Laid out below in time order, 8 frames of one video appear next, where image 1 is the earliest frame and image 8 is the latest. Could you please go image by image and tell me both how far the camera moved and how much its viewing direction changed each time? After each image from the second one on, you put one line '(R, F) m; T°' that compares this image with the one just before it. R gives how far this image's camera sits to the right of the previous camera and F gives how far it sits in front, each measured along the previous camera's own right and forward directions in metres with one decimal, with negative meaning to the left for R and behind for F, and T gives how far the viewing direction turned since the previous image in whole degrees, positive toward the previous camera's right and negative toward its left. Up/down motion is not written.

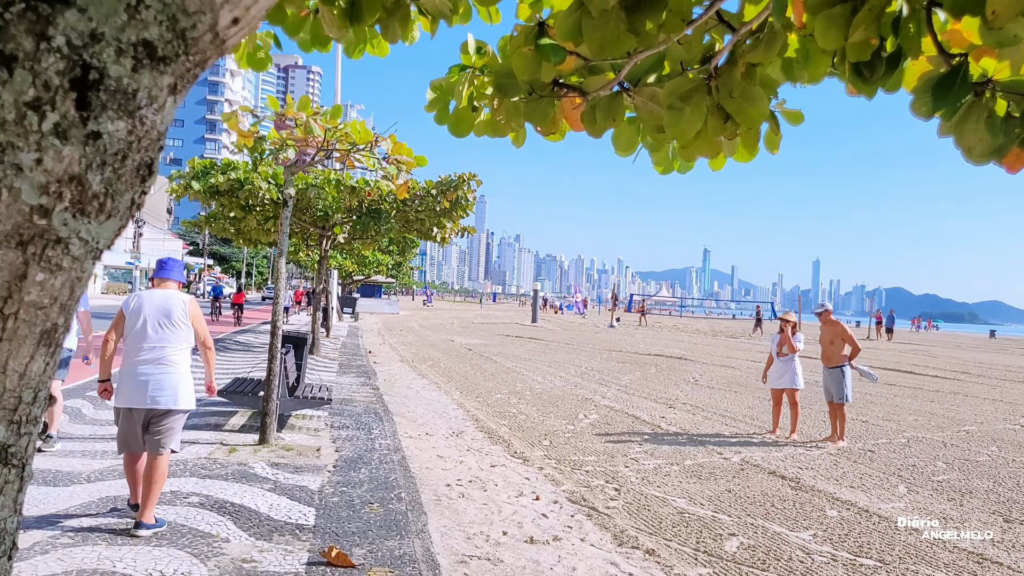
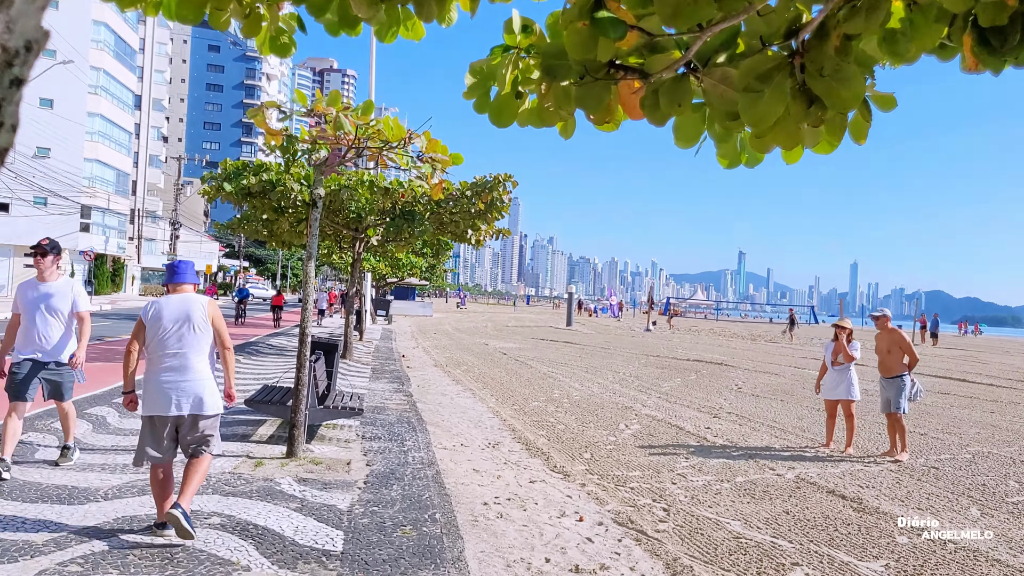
(-0.1, +0.4) m; -2°
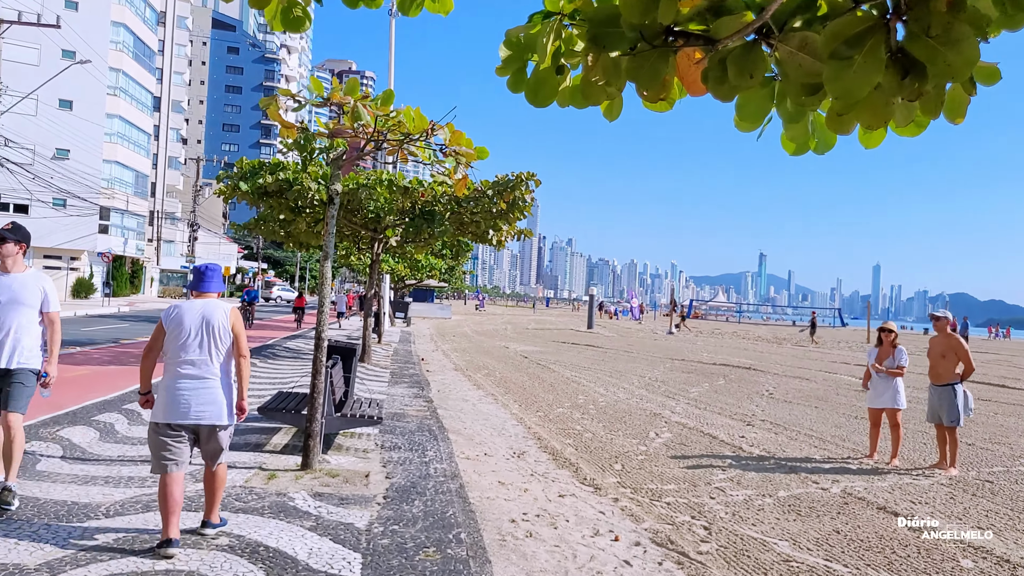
(-0.1, +0.4) m; -1°
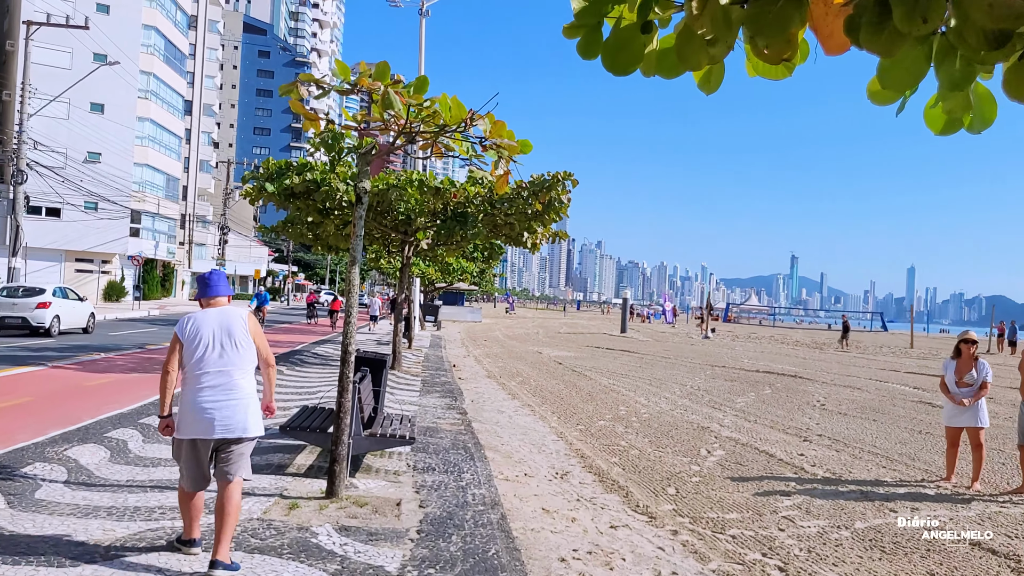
(-0.1, +0.6) m; -2°
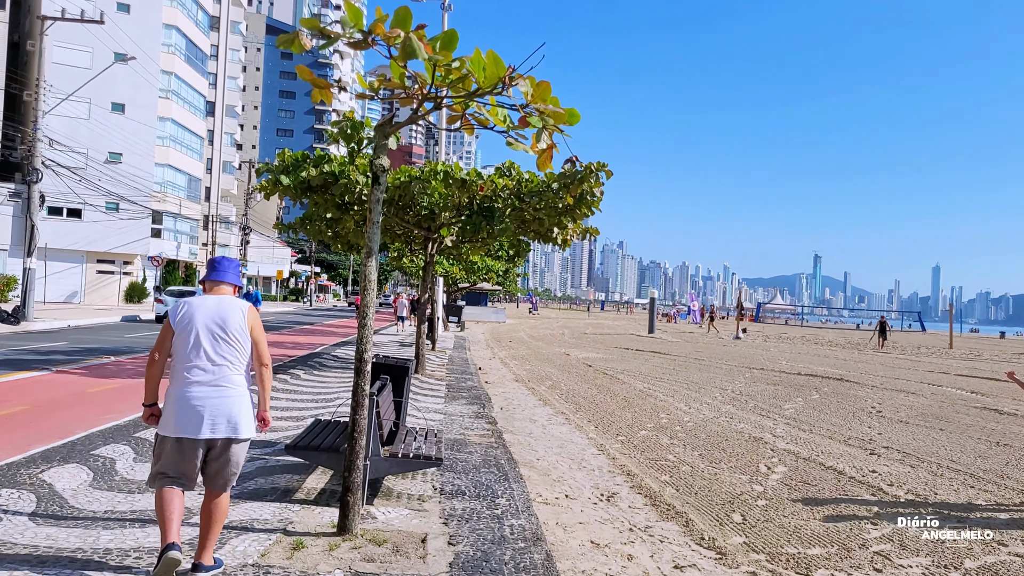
(-0.1, +0.8) m; -1°
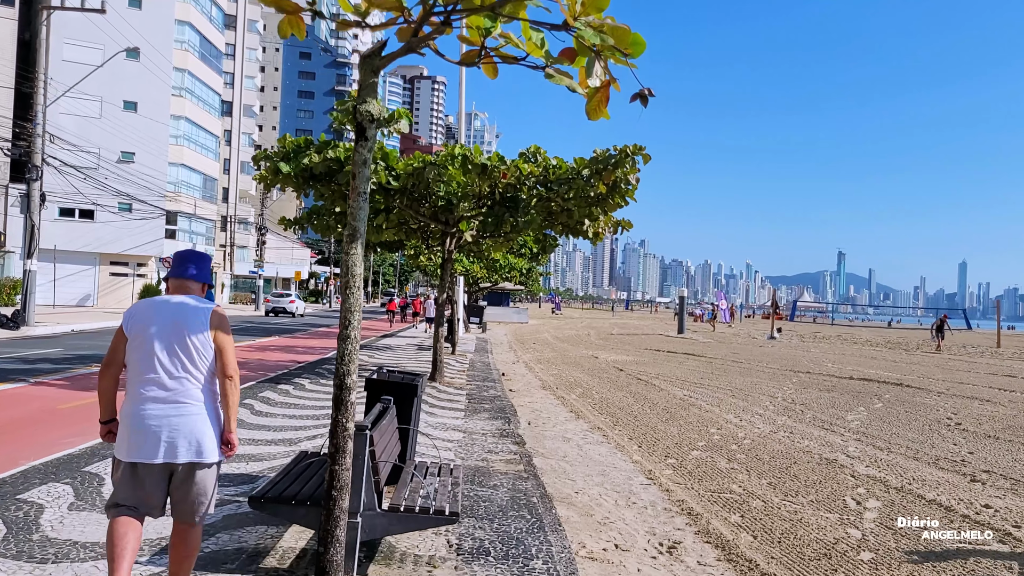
(-0.1, +1.3) m; -1°
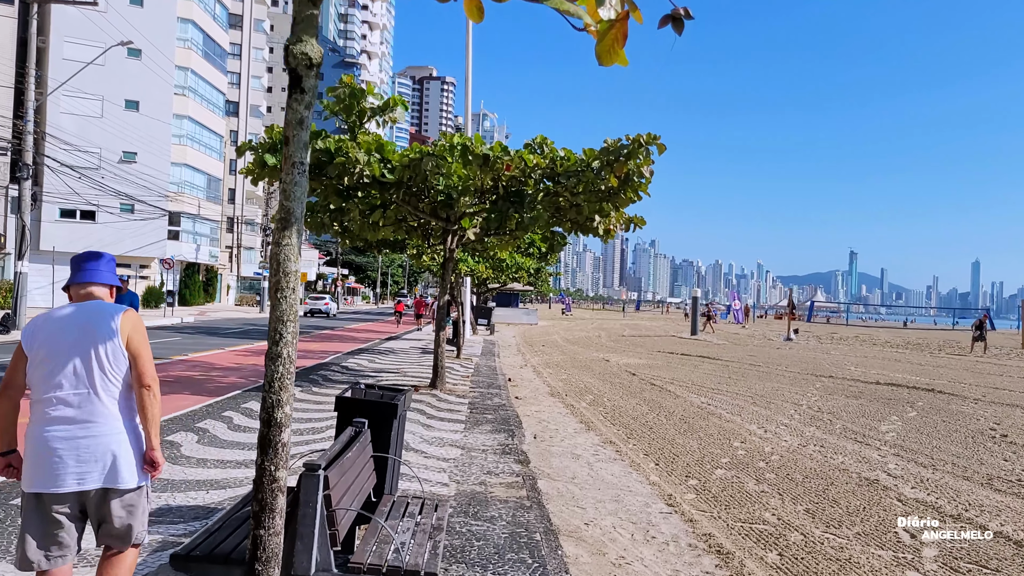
(+0.1, +0.8) m; -1°
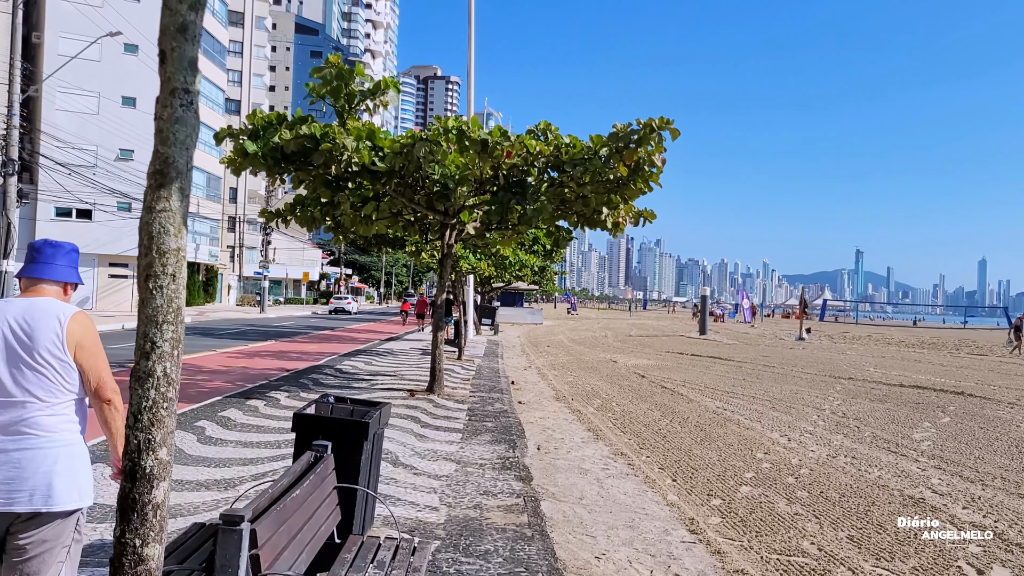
(0.0, +0.8) m; 0°
